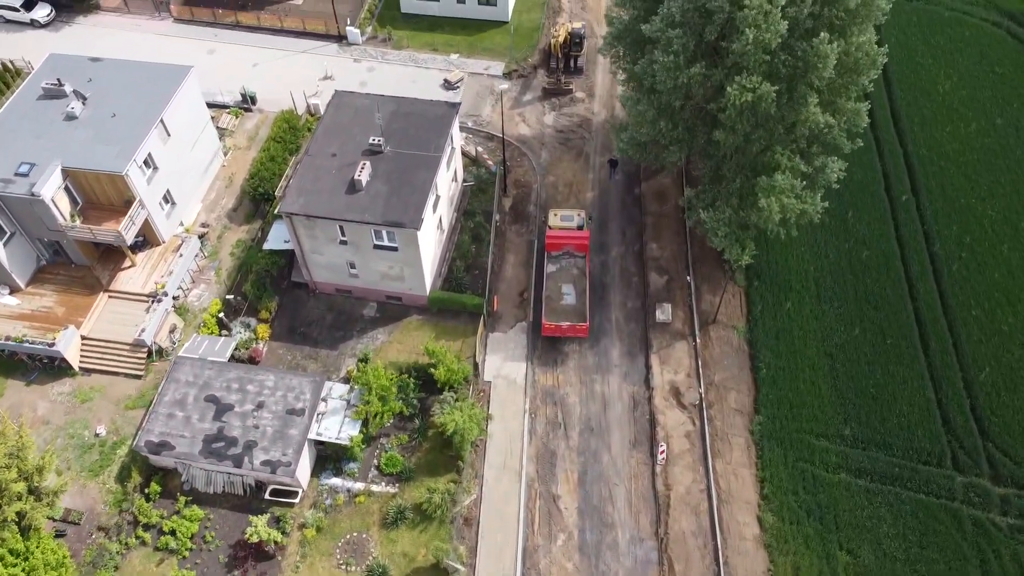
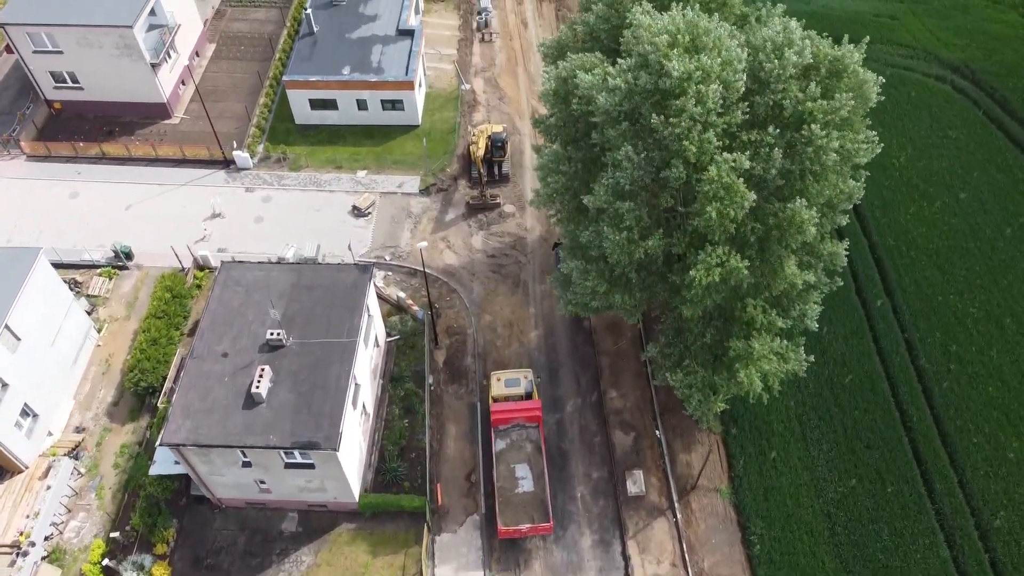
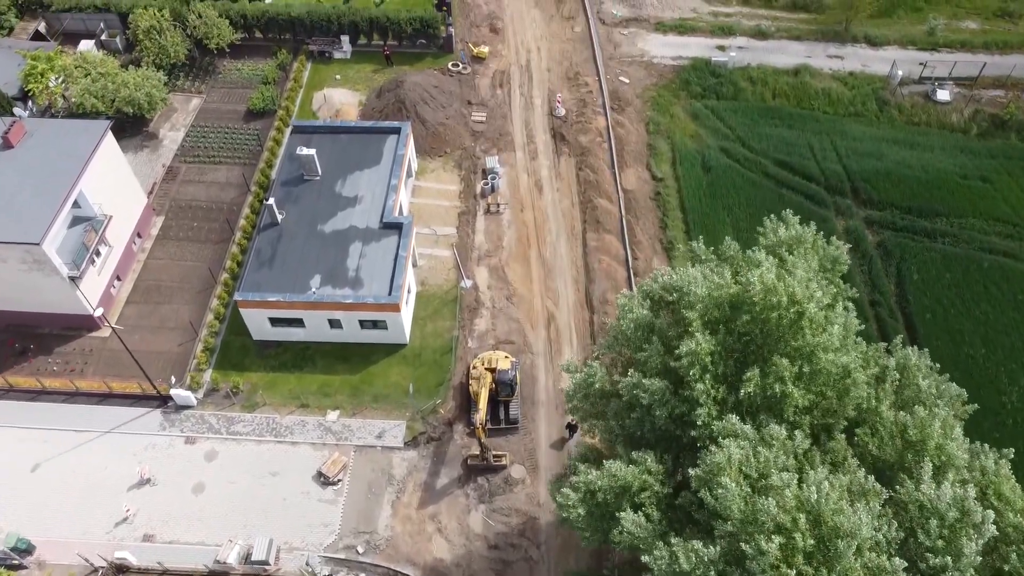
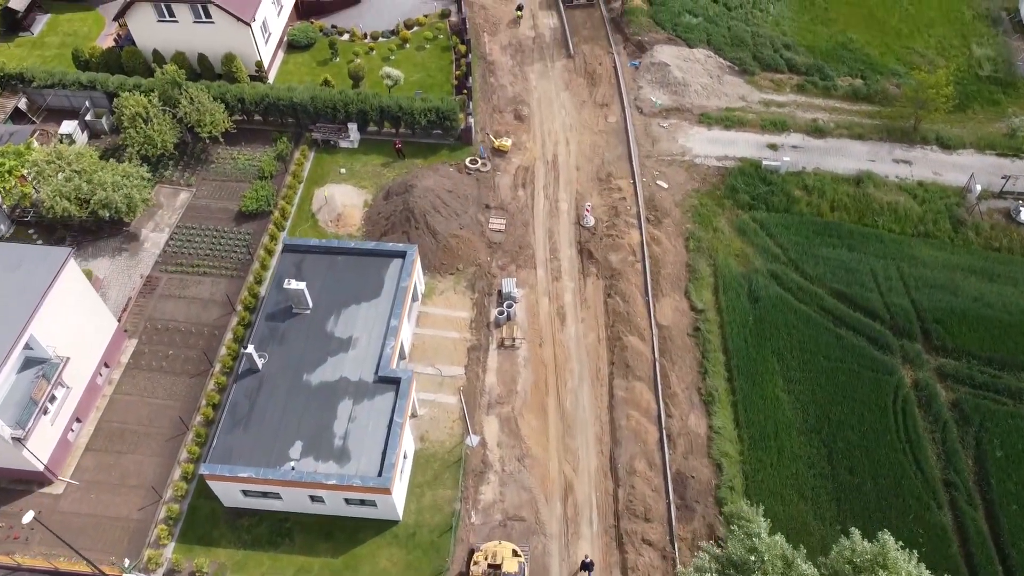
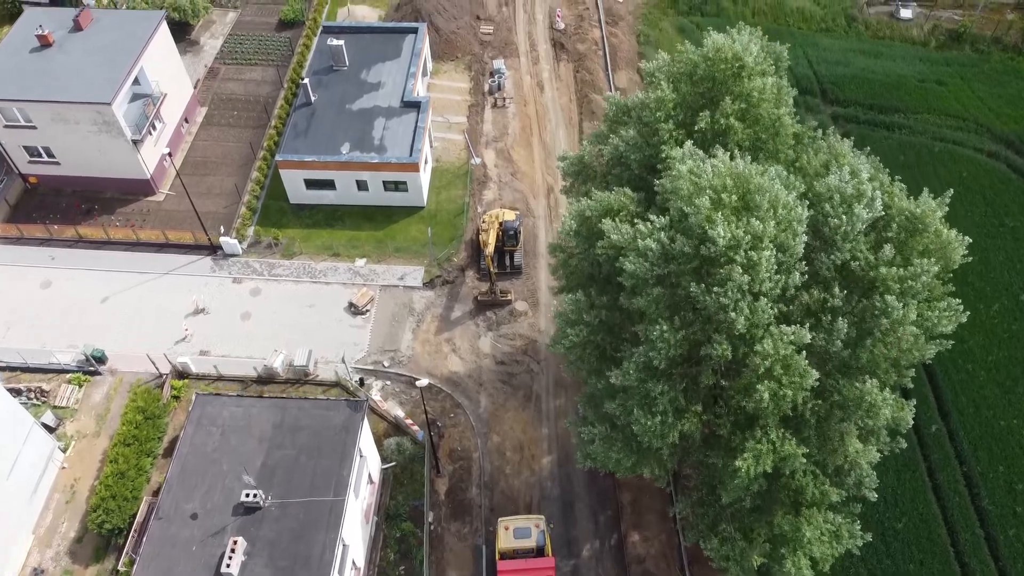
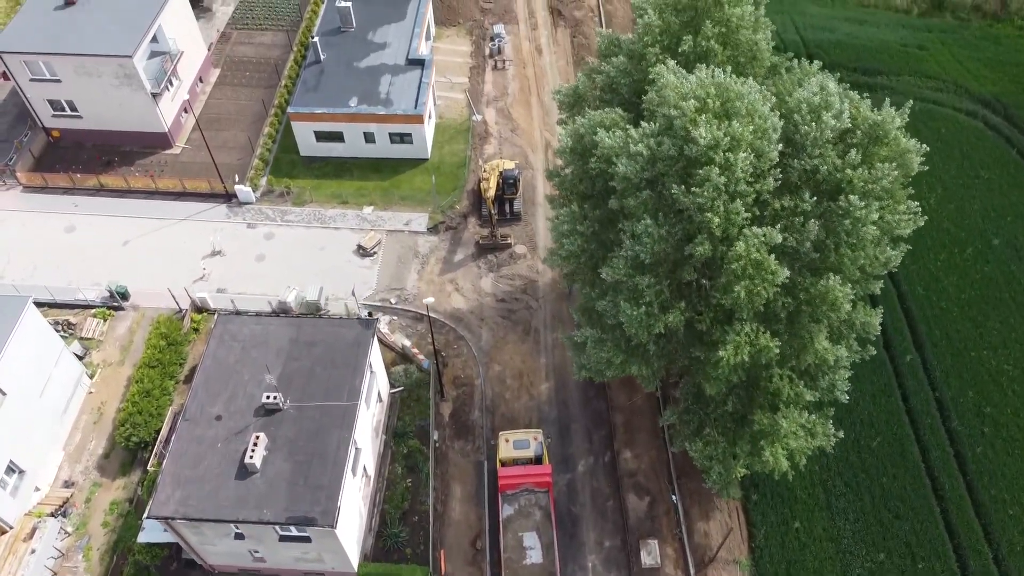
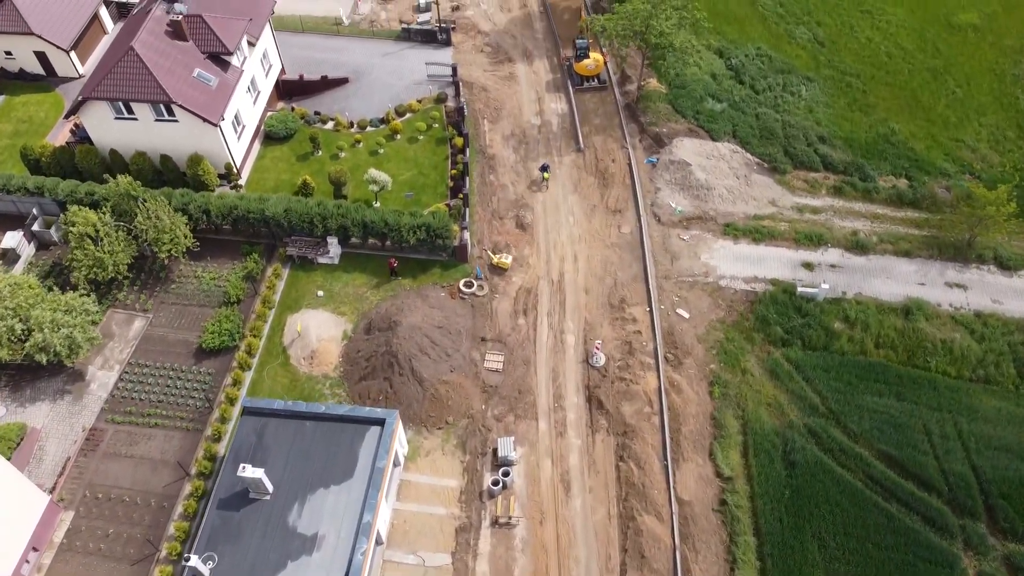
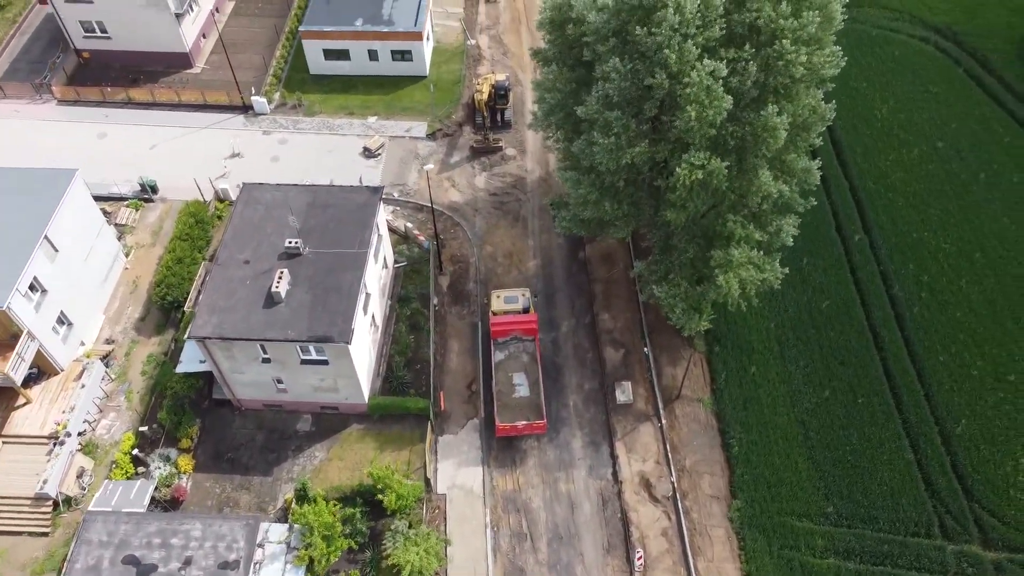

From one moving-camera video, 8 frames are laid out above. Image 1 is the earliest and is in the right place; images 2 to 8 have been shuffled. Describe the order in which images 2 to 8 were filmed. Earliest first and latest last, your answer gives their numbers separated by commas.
8, 2, 6, 5, 3, 4, 7
